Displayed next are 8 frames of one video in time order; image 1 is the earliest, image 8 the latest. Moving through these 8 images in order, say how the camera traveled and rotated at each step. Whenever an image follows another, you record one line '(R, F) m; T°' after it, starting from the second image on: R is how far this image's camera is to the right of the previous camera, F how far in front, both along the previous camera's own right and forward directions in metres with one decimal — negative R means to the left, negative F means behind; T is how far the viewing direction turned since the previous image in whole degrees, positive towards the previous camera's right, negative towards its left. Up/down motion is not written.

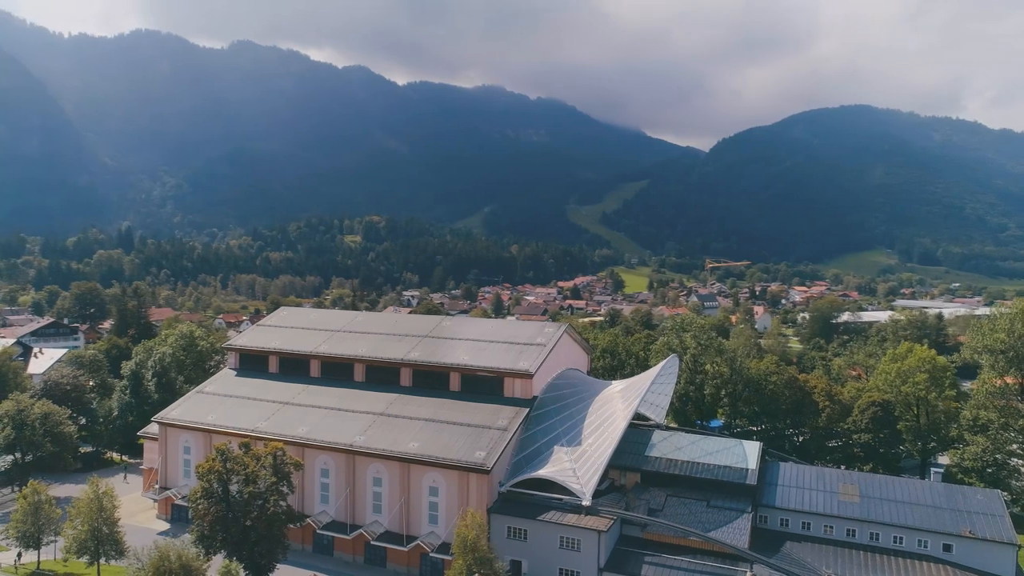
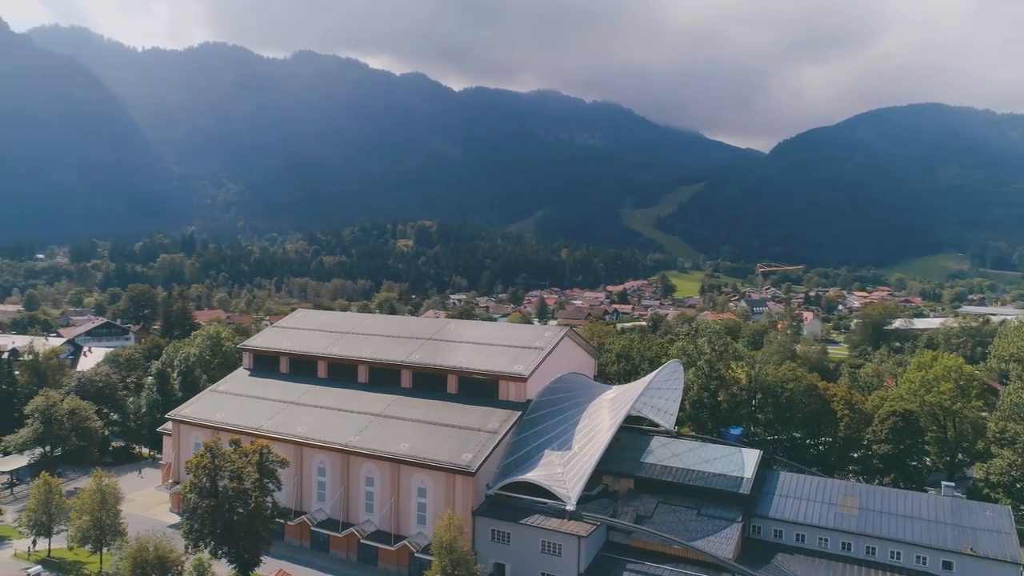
(+2.8, 0.0) m; -5°
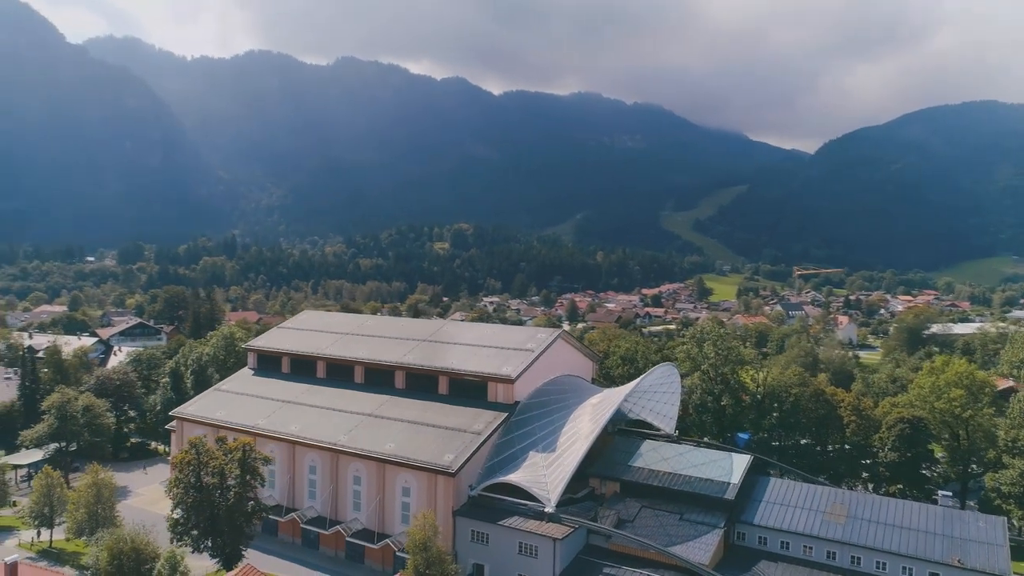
(+2.4, 0.0) m; -3°
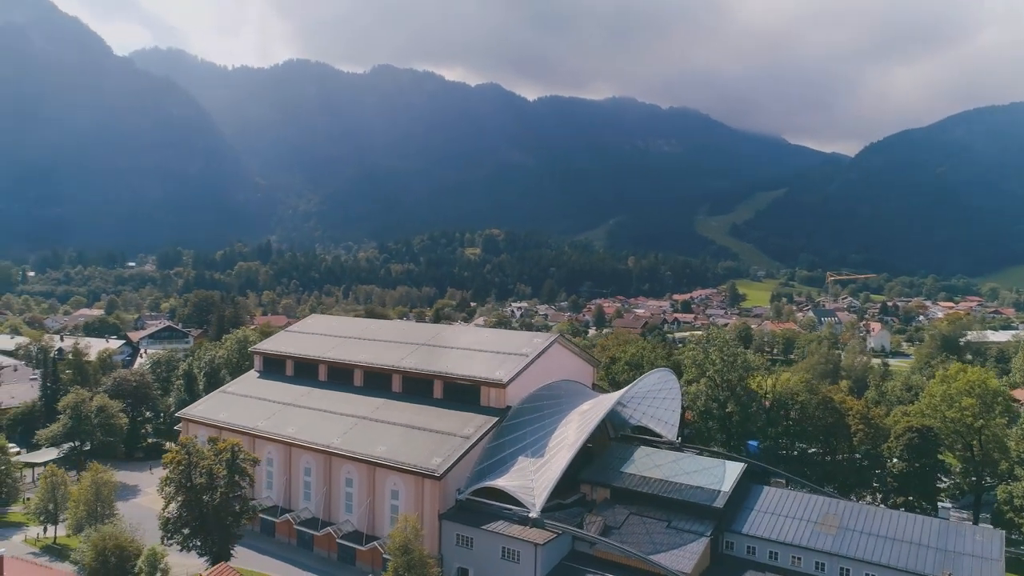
(+1.9, 0.0) m; -3°
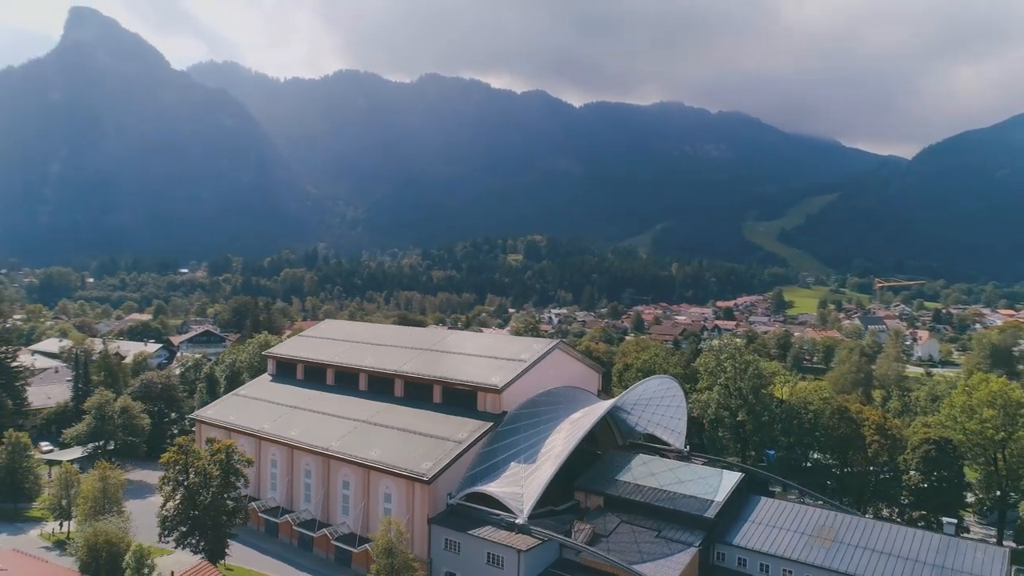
(+2.3, 0.0) m; -4°
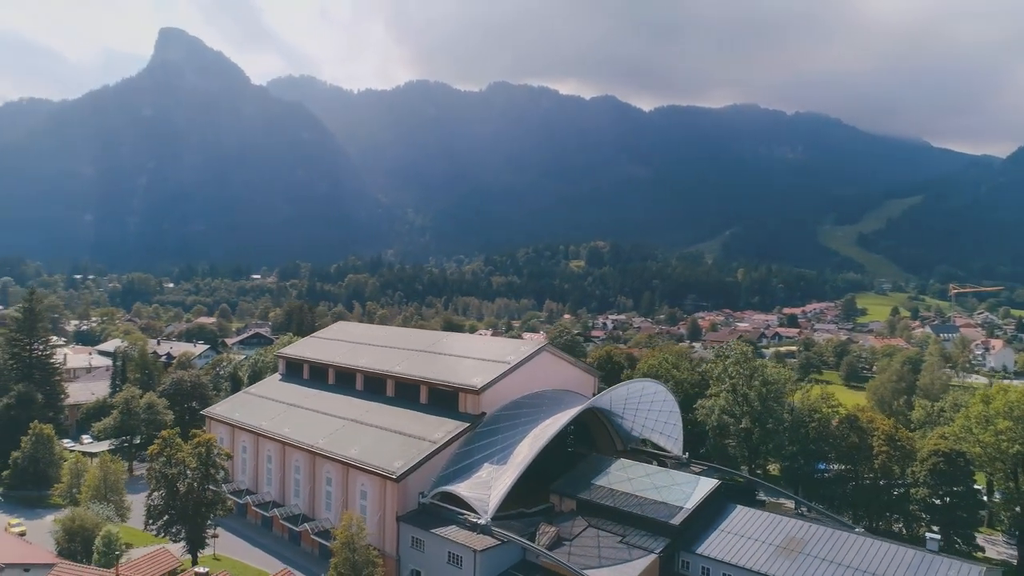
(+4.1, +0.1) m; -6°
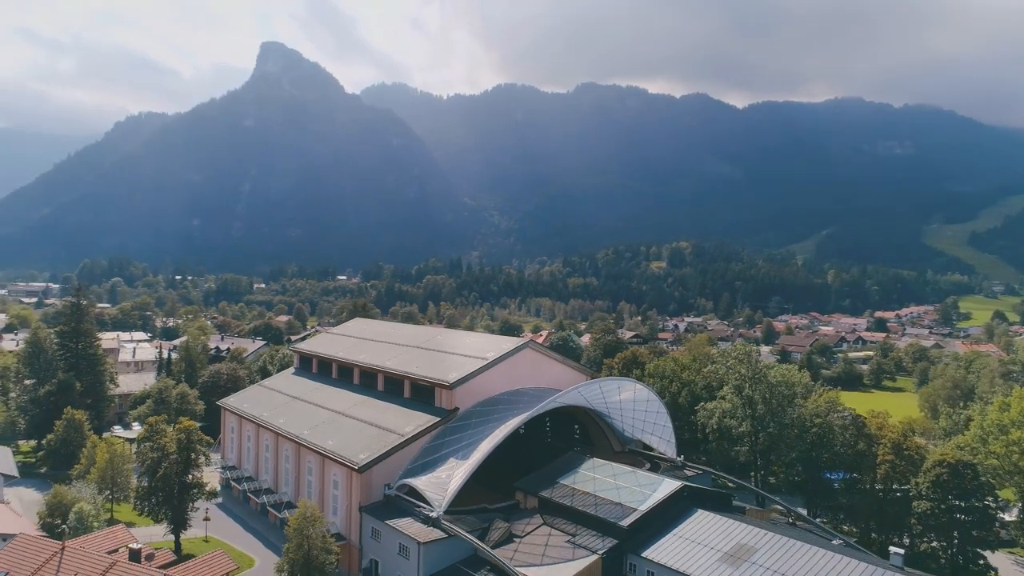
(+5.3, +0.4) m; -7°
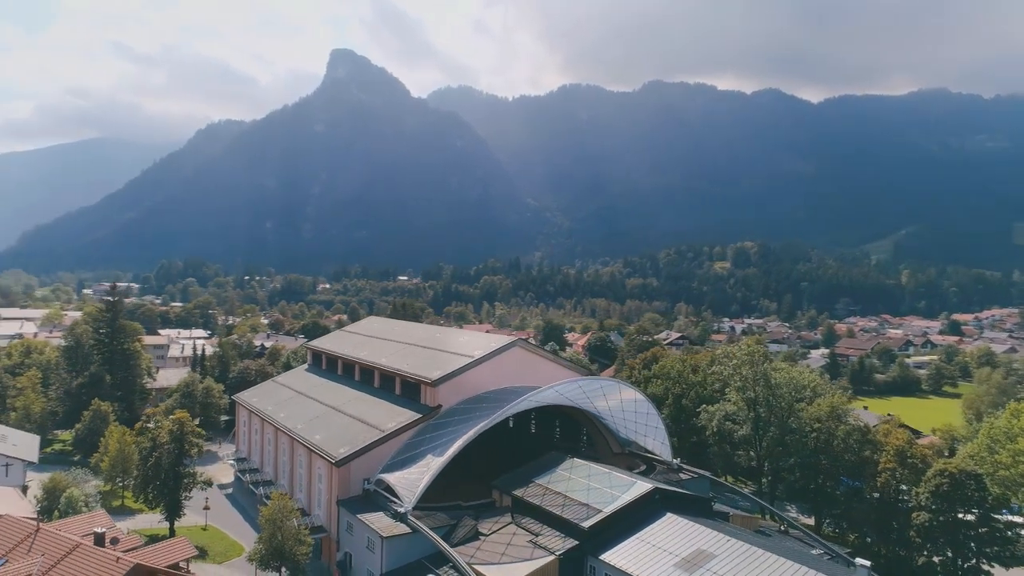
(+3.9, +0.3) m; -5°
